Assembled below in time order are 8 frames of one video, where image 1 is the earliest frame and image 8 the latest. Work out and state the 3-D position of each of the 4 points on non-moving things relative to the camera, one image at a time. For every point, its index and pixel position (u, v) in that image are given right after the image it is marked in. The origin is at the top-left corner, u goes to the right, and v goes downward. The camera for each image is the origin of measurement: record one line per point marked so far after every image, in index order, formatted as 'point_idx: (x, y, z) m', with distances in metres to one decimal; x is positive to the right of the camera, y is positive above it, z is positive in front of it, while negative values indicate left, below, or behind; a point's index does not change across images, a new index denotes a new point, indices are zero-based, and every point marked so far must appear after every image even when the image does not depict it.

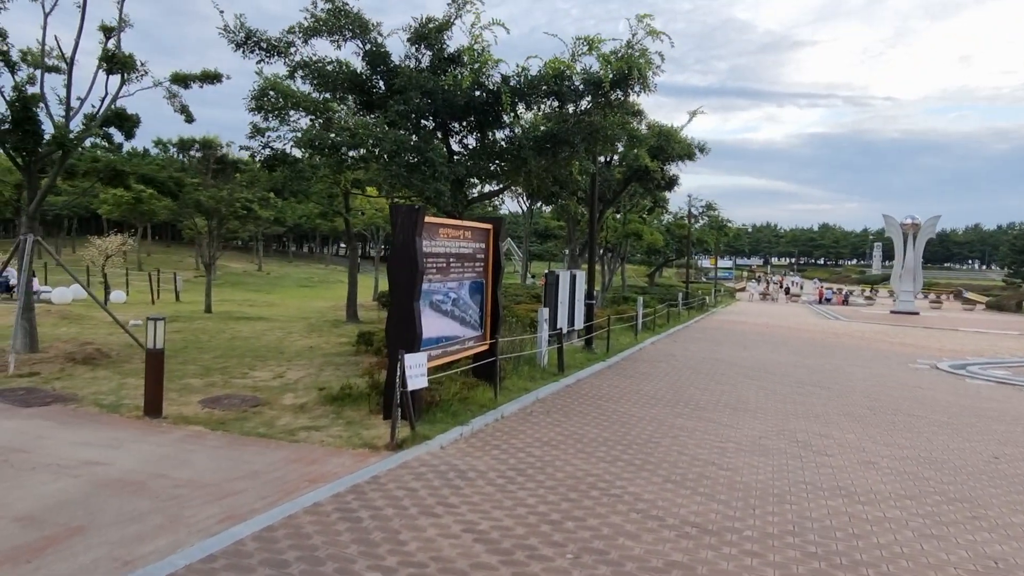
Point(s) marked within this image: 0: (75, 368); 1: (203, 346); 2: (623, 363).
0: (-5.8, -1.1, +9.9) m
1: (-5.2, -1.0, +12.6) m
2: (+2.1, -1.4, +13.8) m
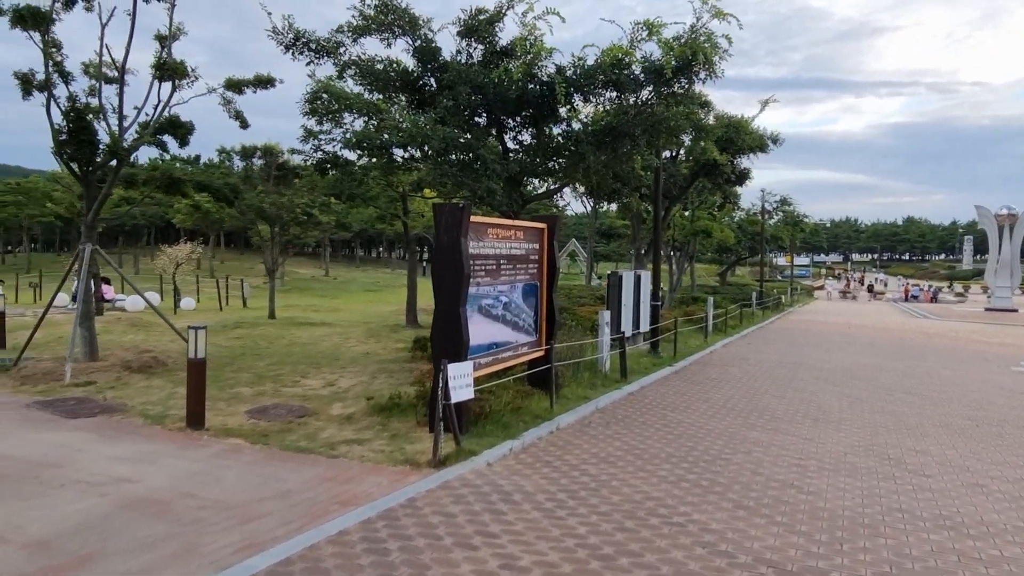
0: (-5.0, -1.2, +9.8) m
1: (-4.2, -1.1, +12.5) m
2: (+3.2, -1.4, +13.0) m
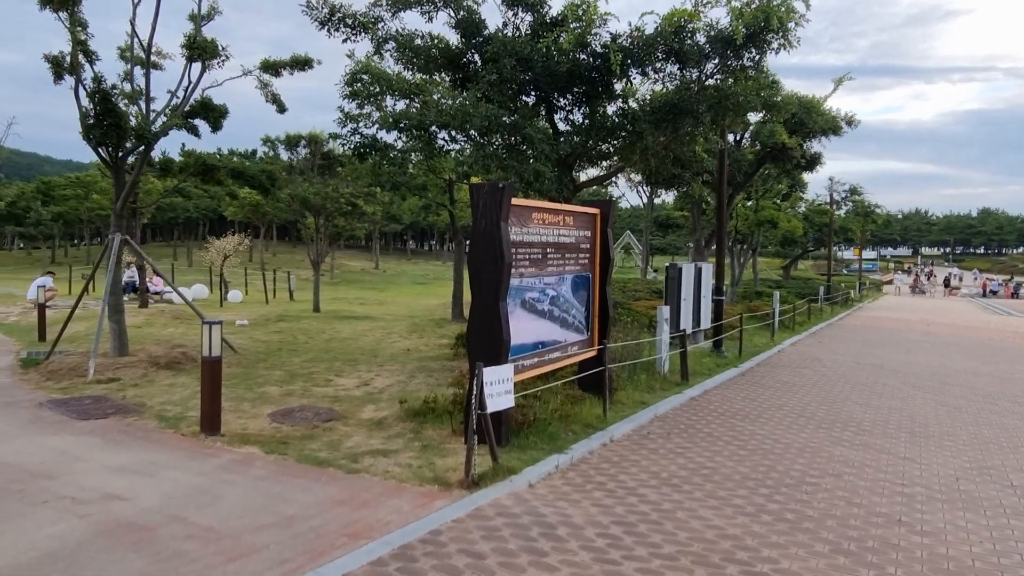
0: (-4.4, -1.1, +9.3) m
1: (-3.4, -1.0, +11.9) m
2: (+4.0, -1.3, +11.9) m
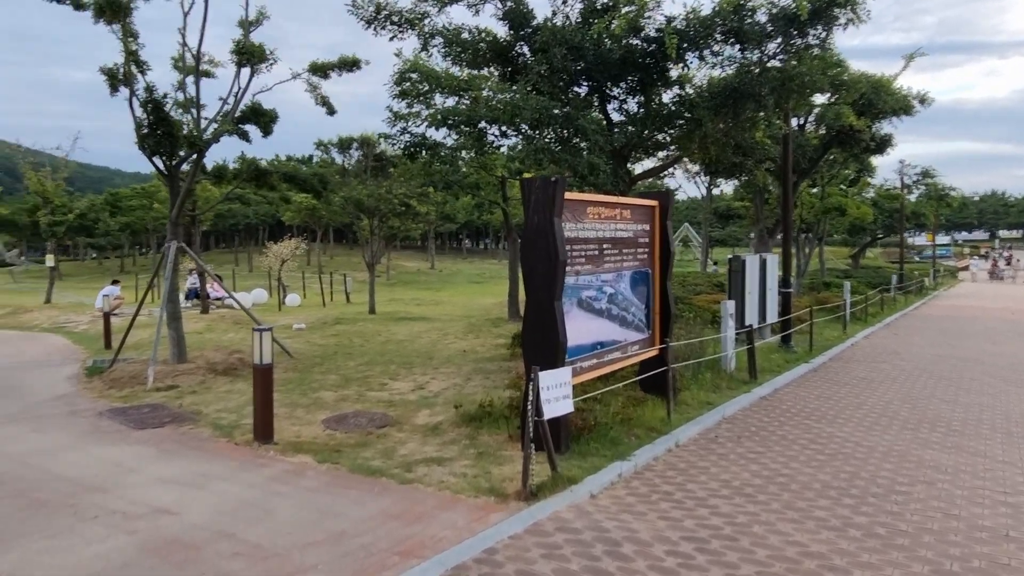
0: (-3.7, -1.2, +9.3) m
1: (-2.5, -1.0, +11.8) m
2: (+4.9, -1.1, +11.3) m
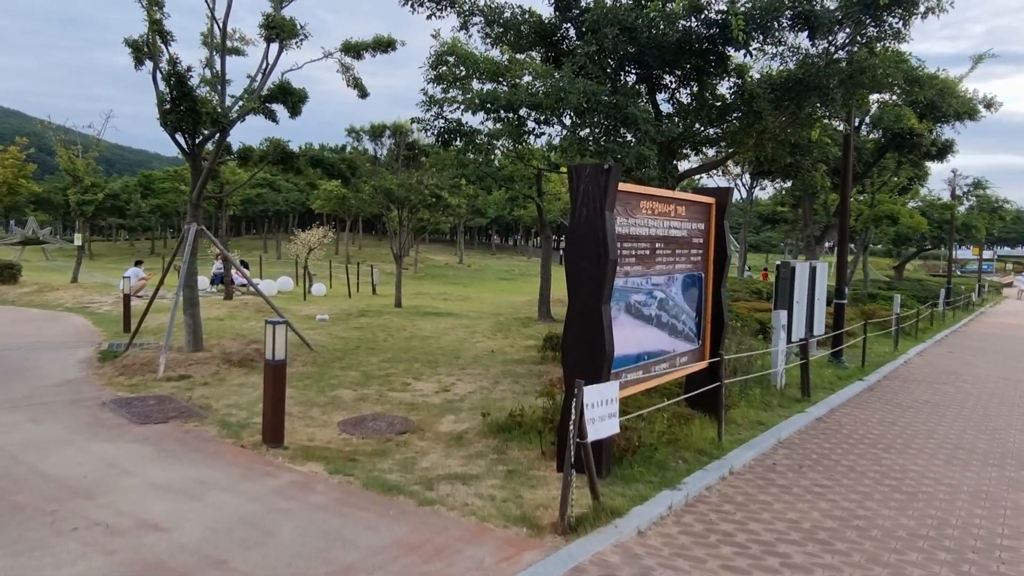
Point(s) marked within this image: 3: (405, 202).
0: (-3.3, -1.0, +8.8) m
1: (-2.1, -0.9, +11.3) m
2: (+5.3, -1.3, +10.4) m
3: (-2.5, +2.0, +17.6) m
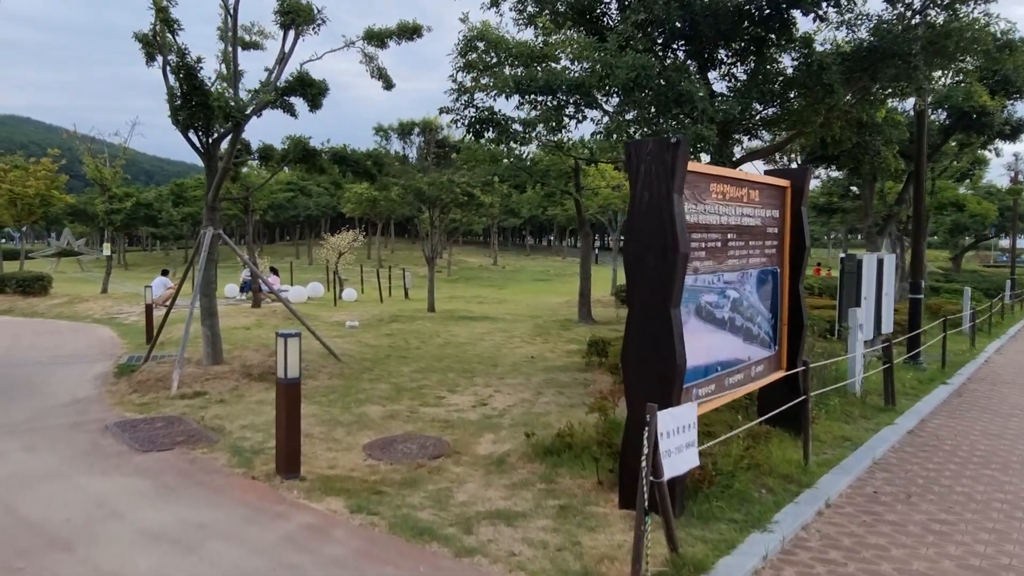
0: (-2.9, -1.1, +8.1) m
1: (-1.5, -1.0, +10.5) m
2: (+5.8, -1.2, +9.3) m
3: (-1.7, +2.0, +16.9) m
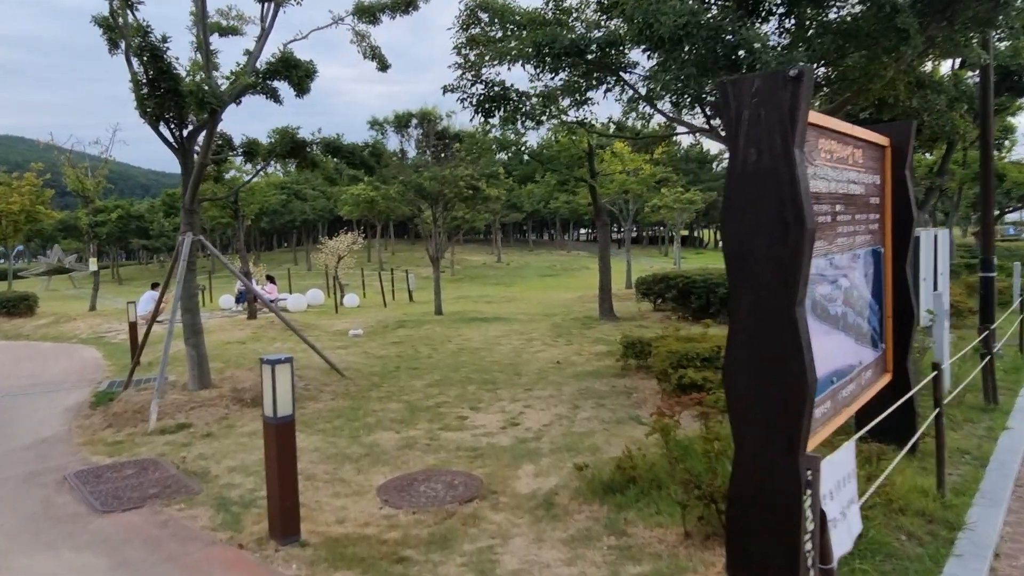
0: (-2.6, -1.2, +7.0) m
1: (-1.2, -1.0, +9.4) m
2: (+6.1, -0.9, +8.2) m
3: (-1.6, +1.9, +15.8) m
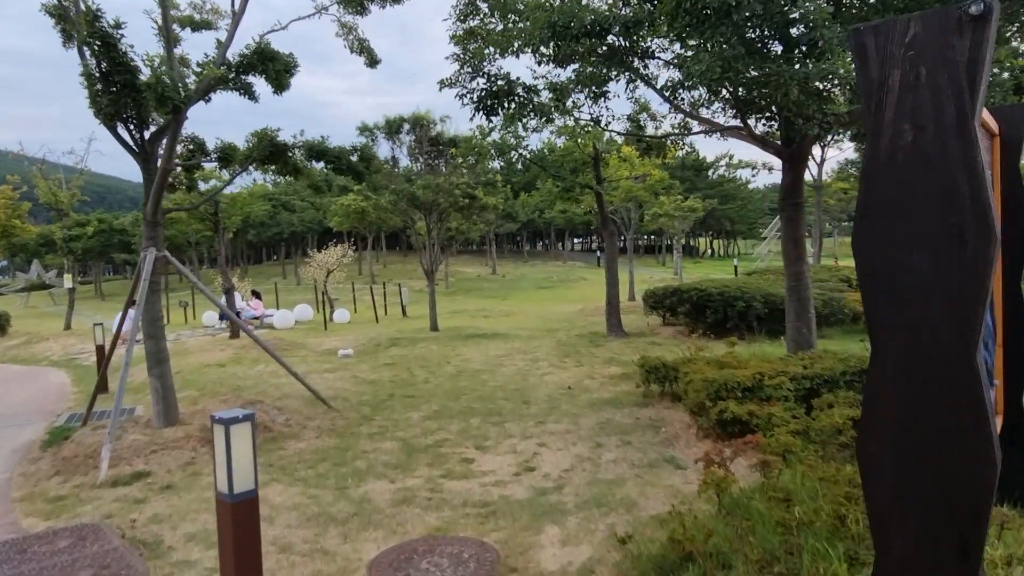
0: (-2.5, -1.4, +6.0) m
1: (-1.1, -1.2, +8.5) m
2: (+6.2, -1.1, +7.3) m
3: (-1.6, +1.6, +14.8) m
